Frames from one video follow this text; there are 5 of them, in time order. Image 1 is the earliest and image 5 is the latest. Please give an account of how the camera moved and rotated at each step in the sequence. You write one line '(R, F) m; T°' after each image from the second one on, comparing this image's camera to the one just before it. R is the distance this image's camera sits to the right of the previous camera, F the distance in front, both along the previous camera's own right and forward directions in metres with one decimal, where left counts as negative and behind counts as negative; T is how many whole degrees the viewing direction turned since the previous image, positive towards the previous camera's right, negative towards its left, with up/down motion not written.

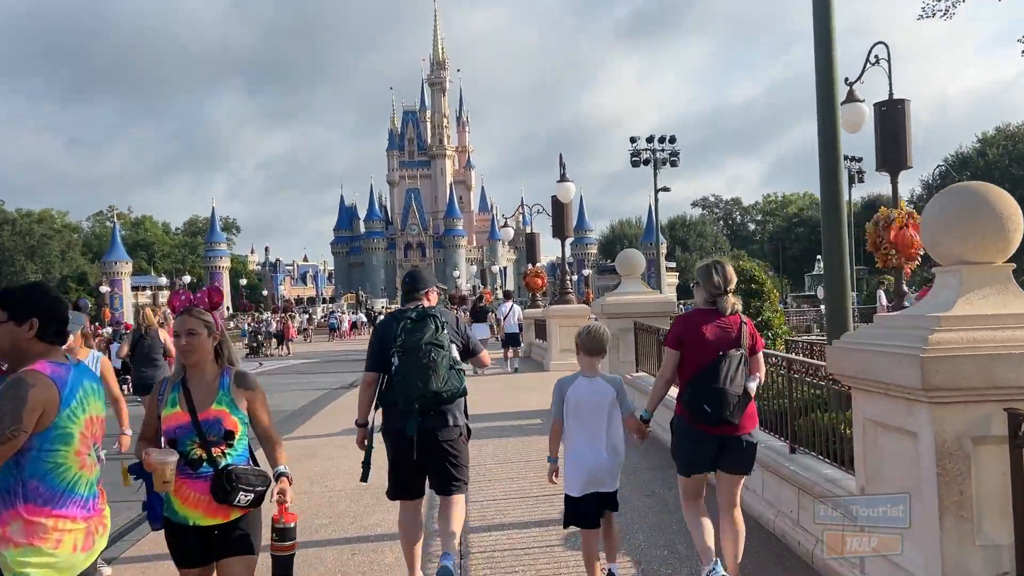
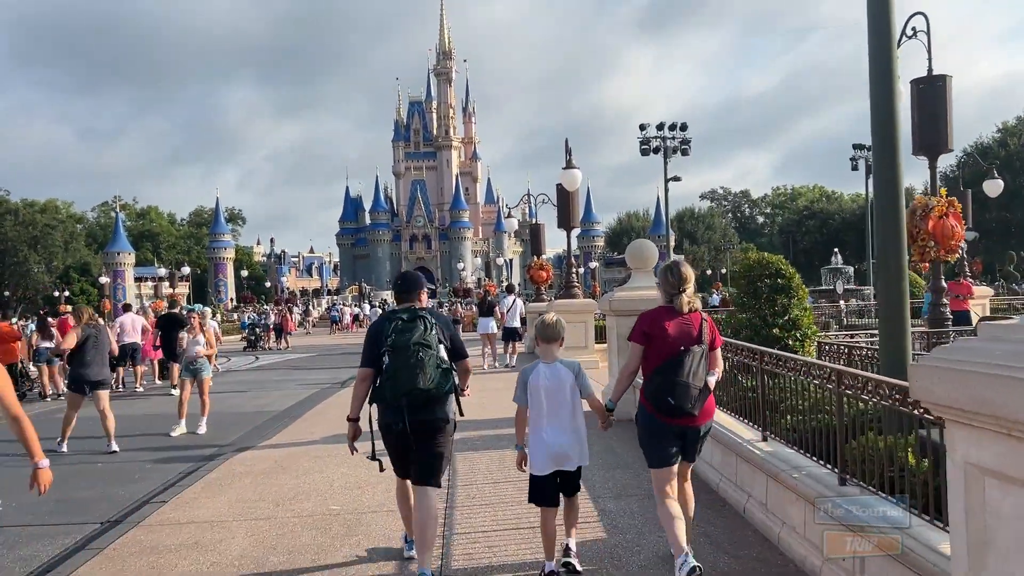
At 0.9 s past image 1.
(+0.1, +0.8) m; 0°
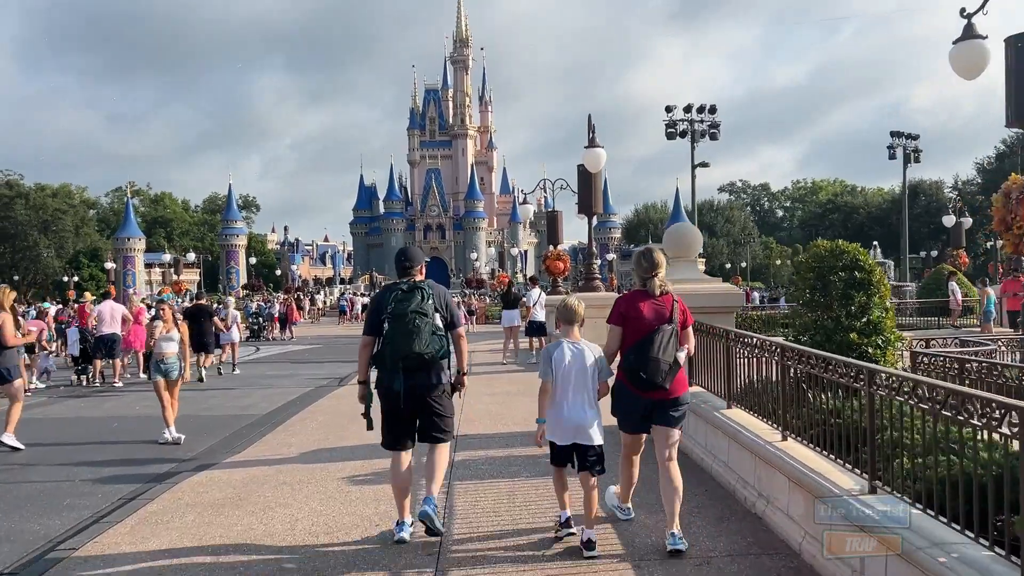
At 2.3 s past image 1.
(0.0, +1.3) m; -1°
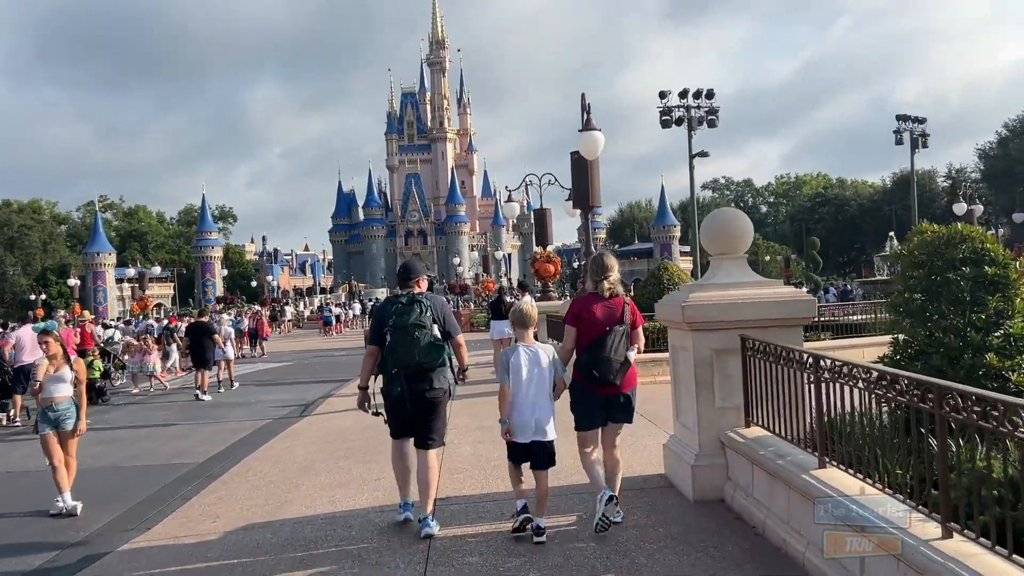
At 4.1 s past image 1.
(0.0, +1.8) m; +1°
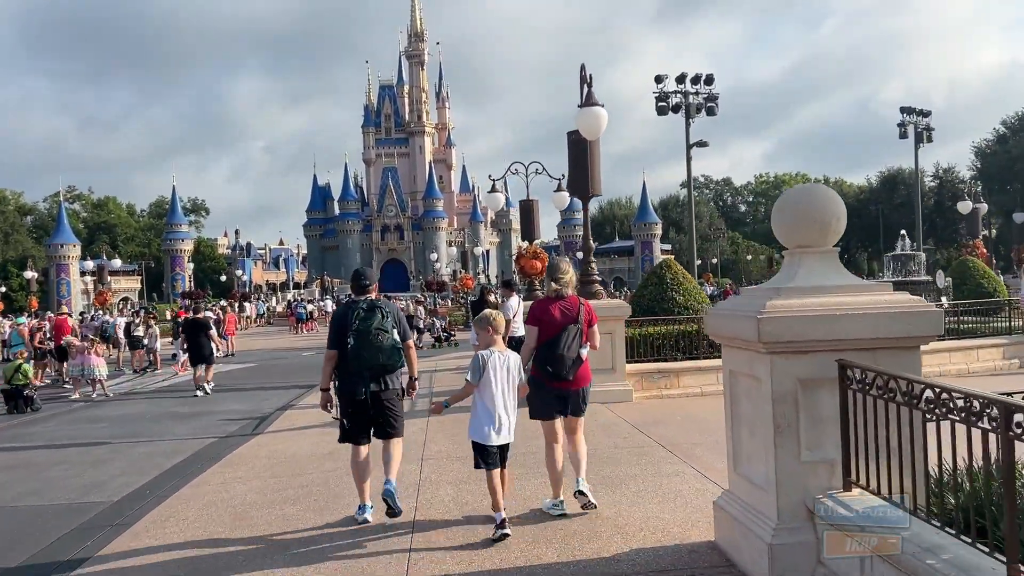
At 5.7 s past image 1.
(-0.1, +1.5) m; +2°
